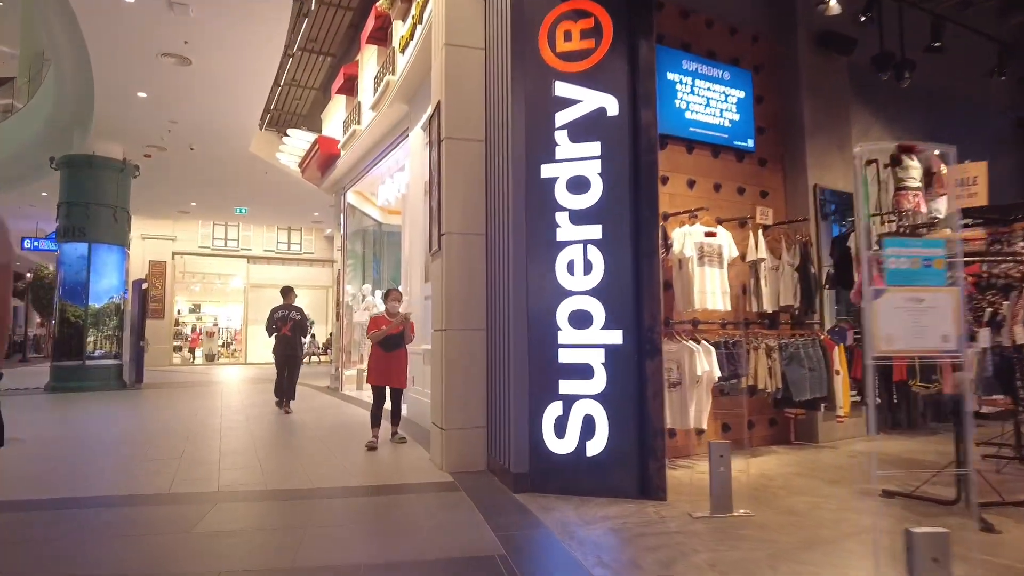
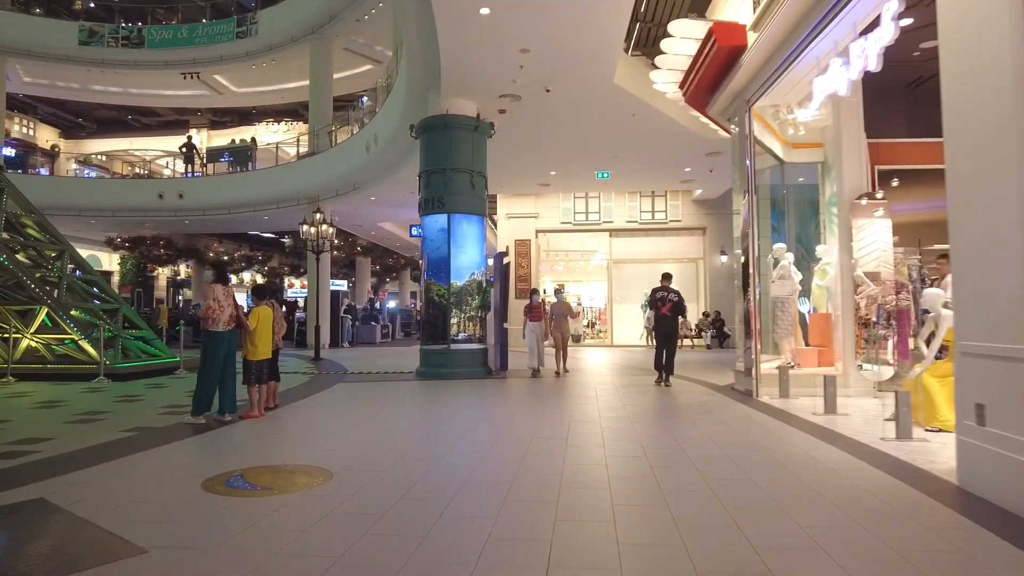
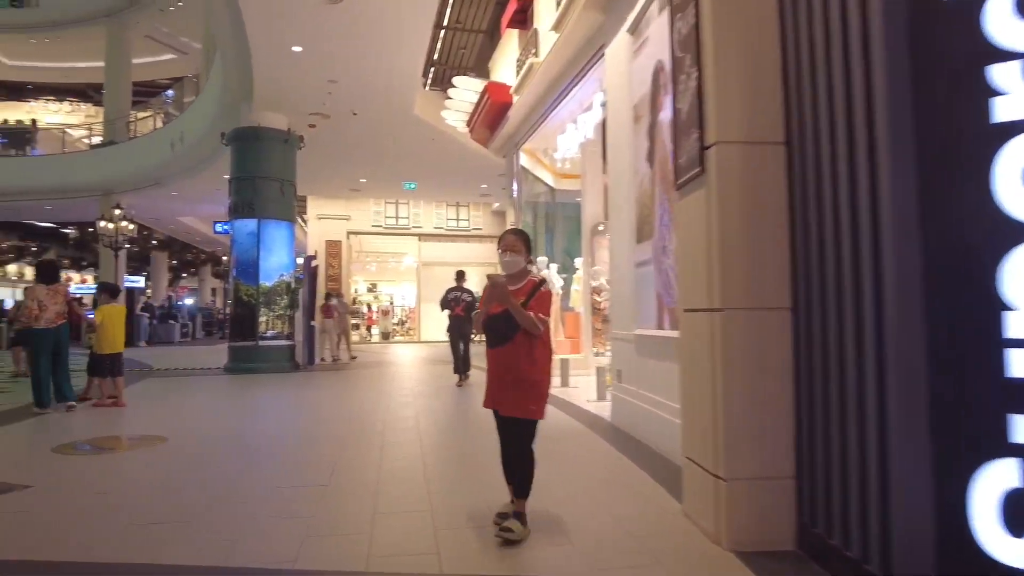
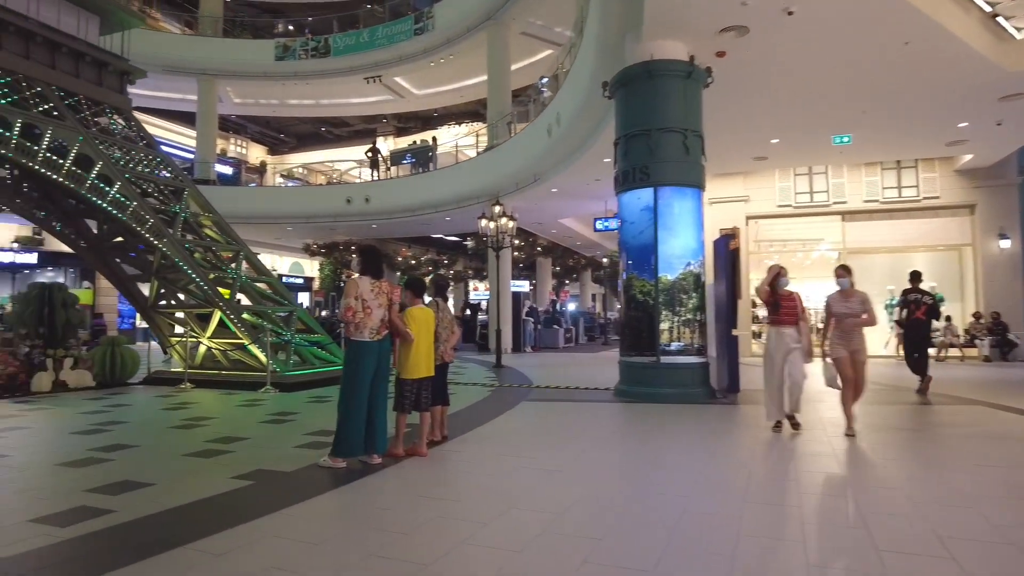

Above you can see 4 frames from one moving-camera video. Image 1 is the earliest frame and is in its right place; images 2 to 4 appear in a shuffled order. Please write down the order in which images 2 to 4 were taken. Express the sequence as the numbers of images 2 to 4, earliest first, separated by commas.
3, 2, 4
